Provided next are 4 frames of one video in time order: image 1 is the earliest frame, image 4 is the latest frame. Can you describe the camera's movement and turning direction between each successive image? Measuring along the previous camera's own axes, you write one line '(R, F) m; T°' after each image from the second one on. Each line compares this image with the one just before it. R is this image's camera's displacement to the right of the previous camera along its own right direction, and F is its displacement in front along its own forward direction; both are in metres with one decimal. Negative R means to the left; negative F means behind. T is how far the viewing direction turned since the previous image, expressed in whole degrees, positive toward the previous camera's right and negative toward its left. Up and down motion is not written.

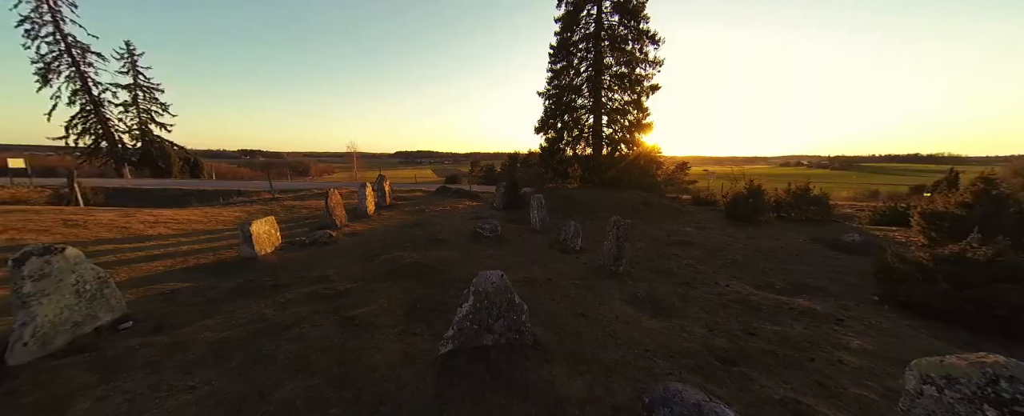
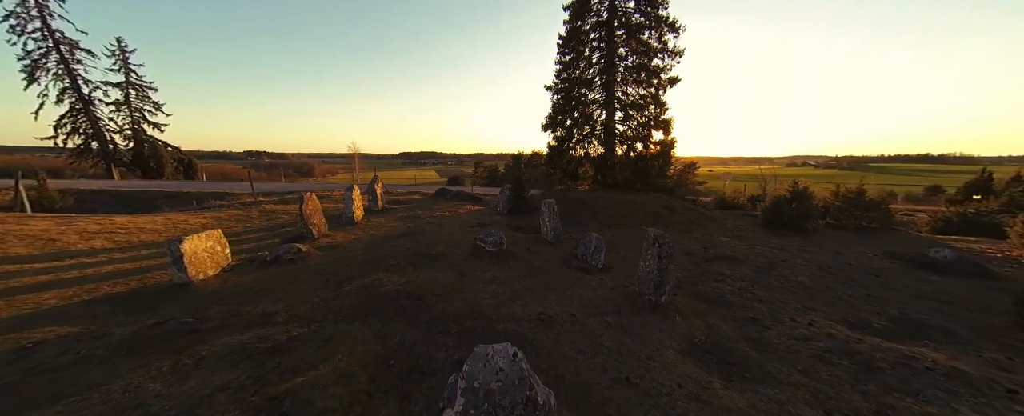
(-0.1, +1.8) m; -1°
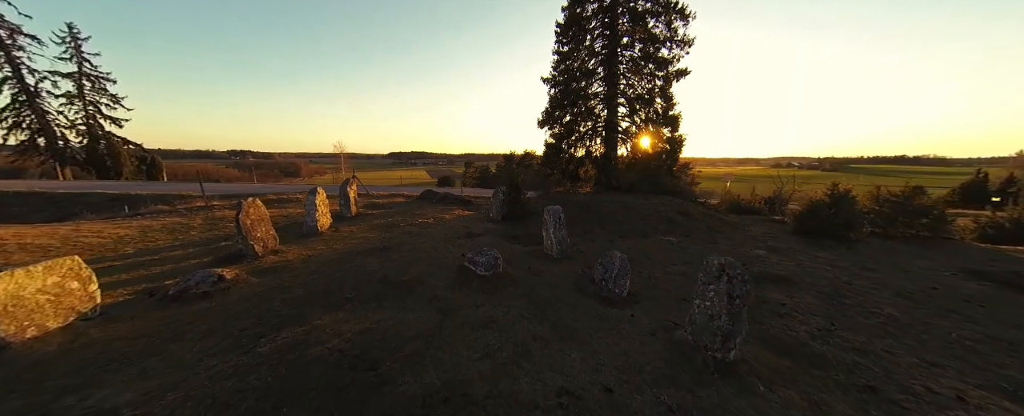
(-0.2, +2.0) m; +2°
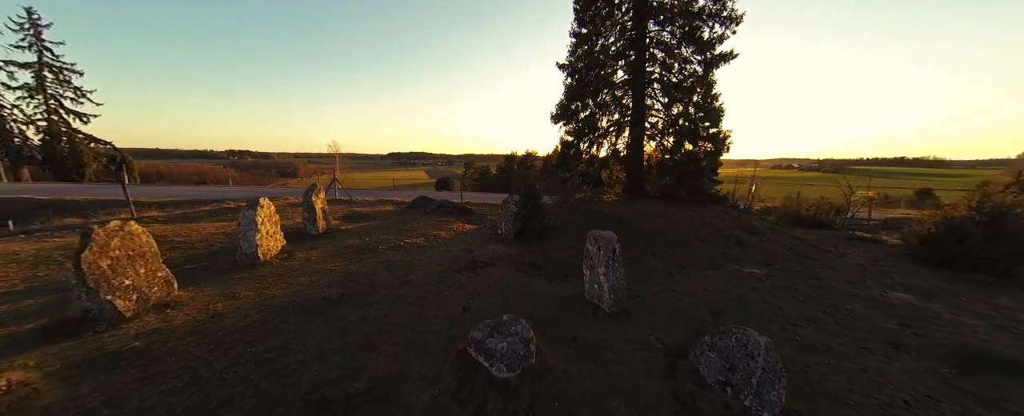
(-0.6, +3.1) m; 0°
